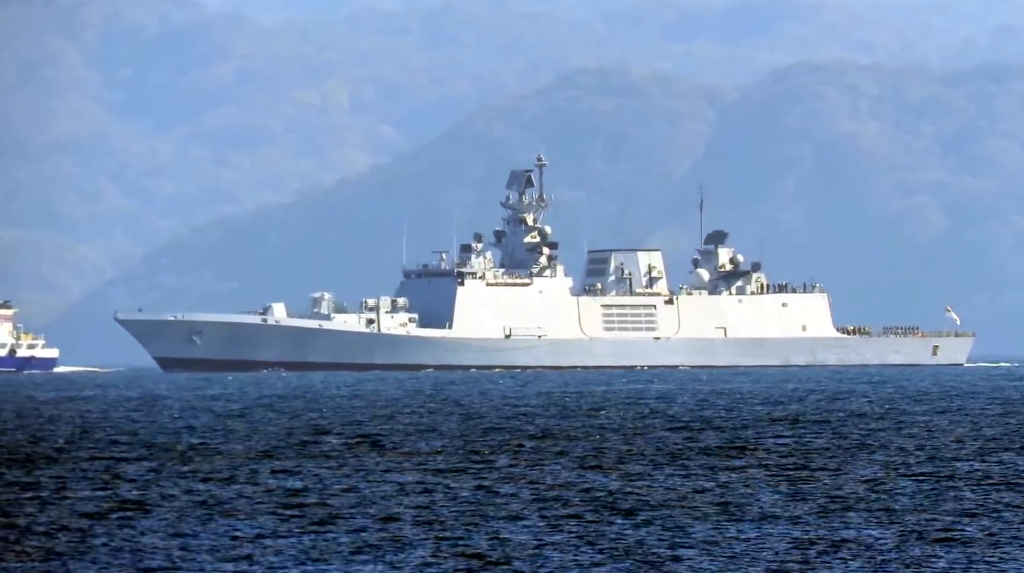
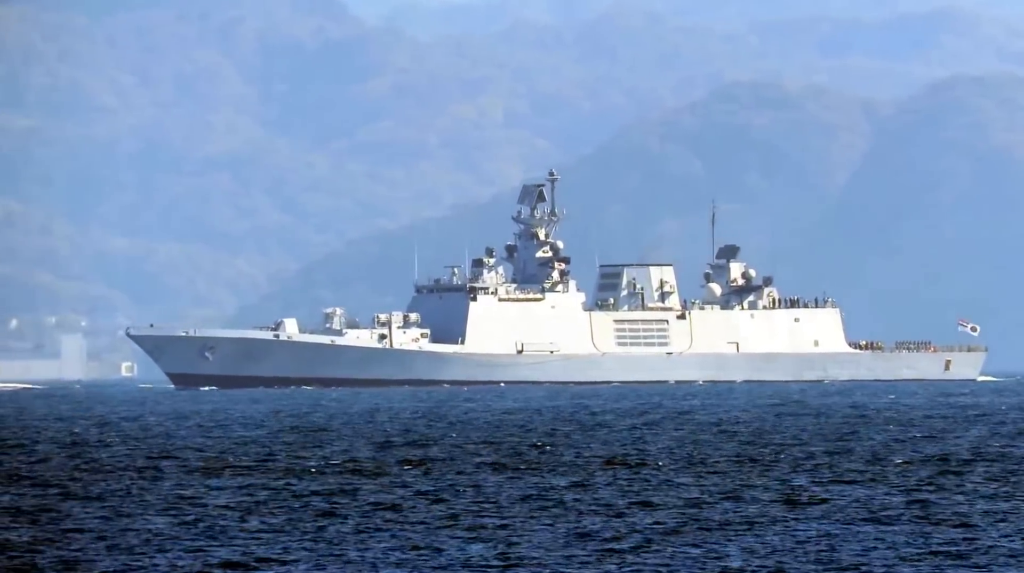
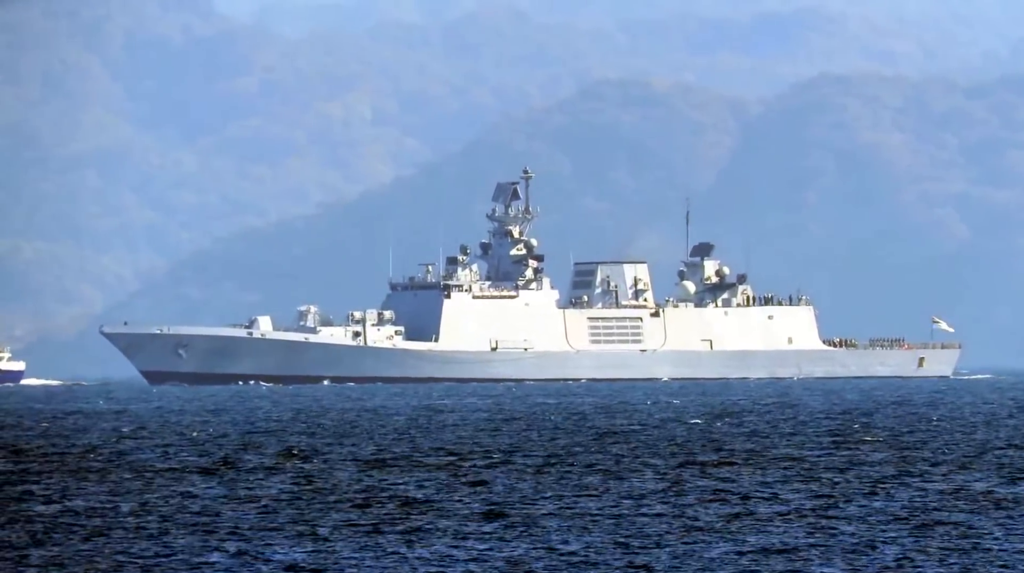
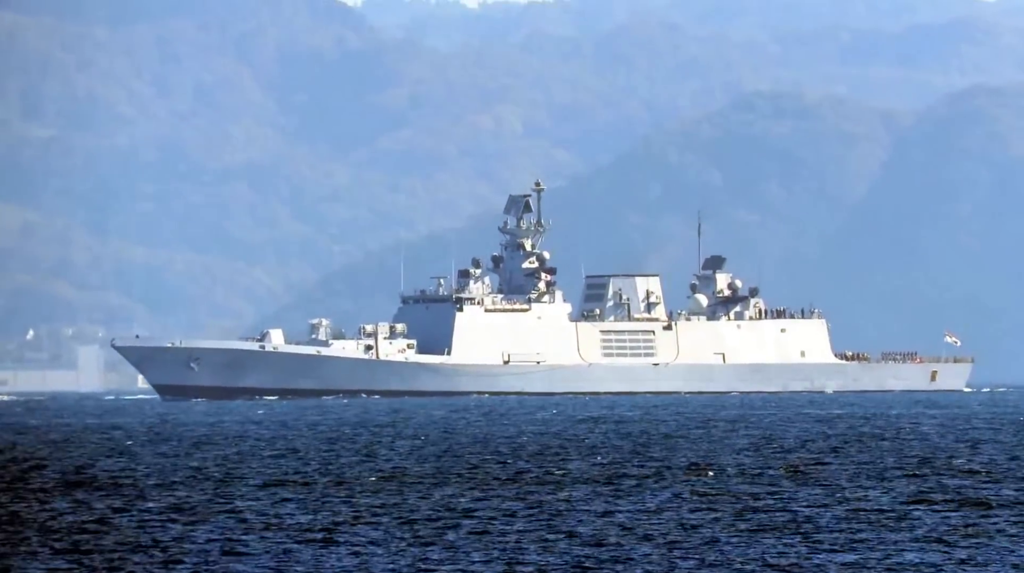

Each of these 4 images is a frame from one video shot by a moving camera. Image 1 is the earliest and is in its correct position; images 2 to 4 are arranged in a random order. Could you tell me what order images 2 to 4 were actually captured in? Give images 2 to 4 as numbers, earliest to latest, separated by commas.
3, 2, 4
